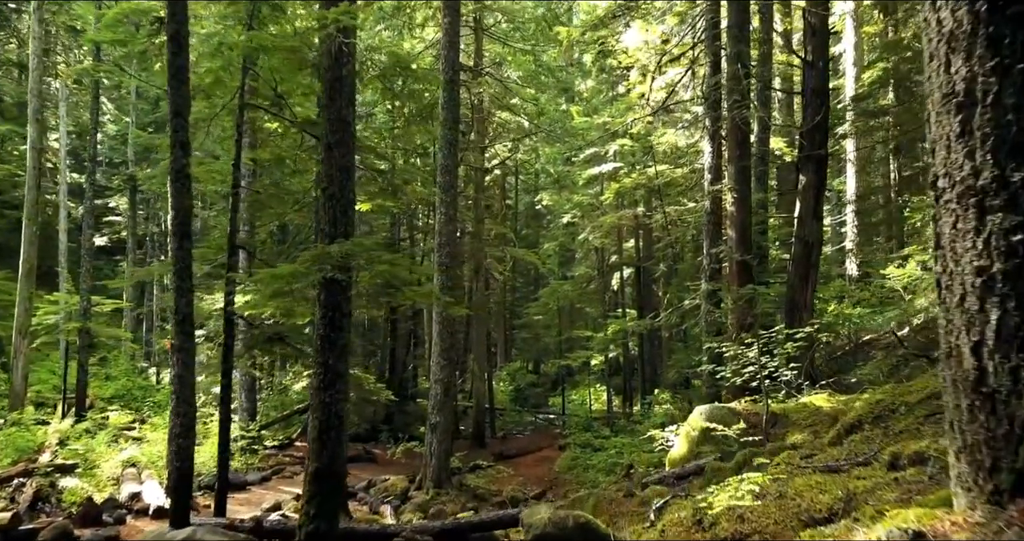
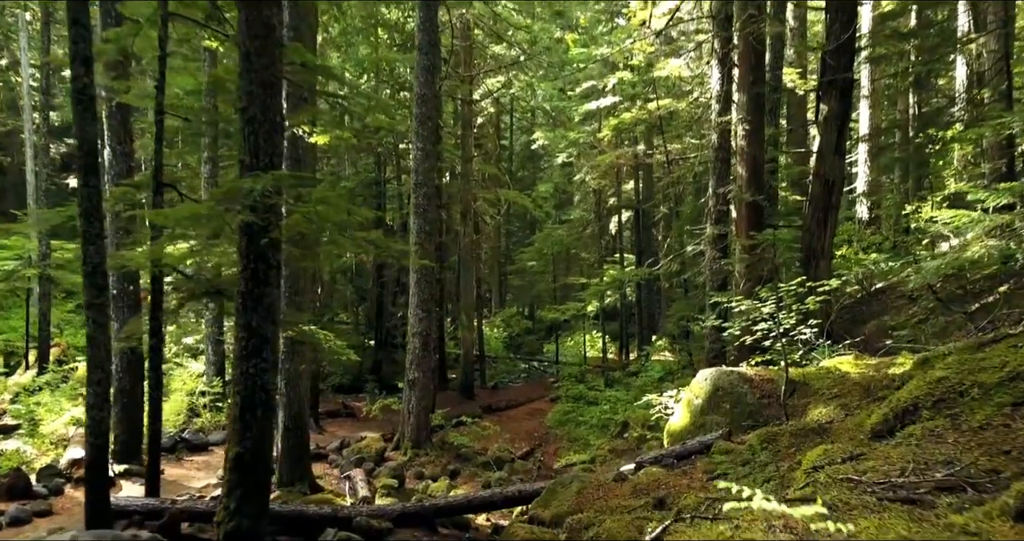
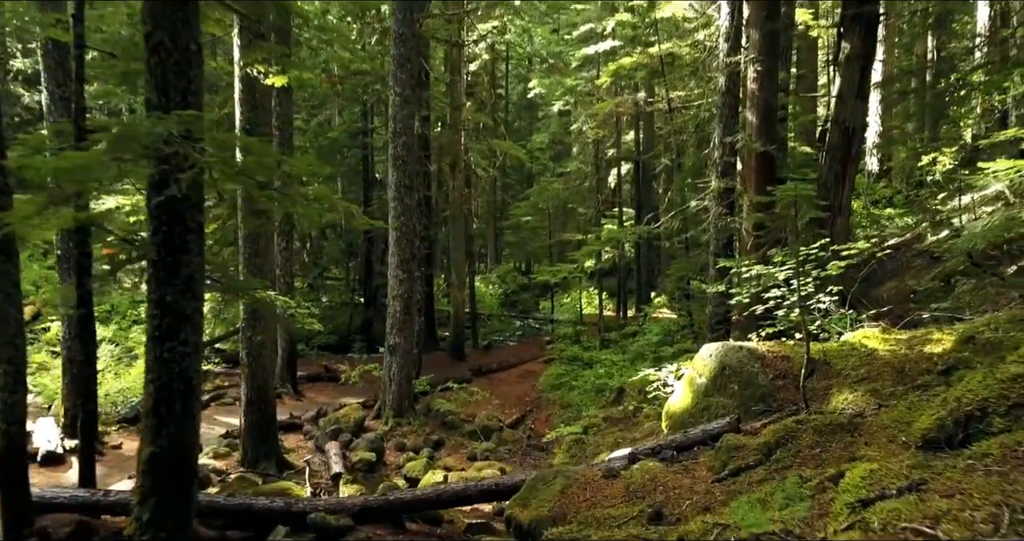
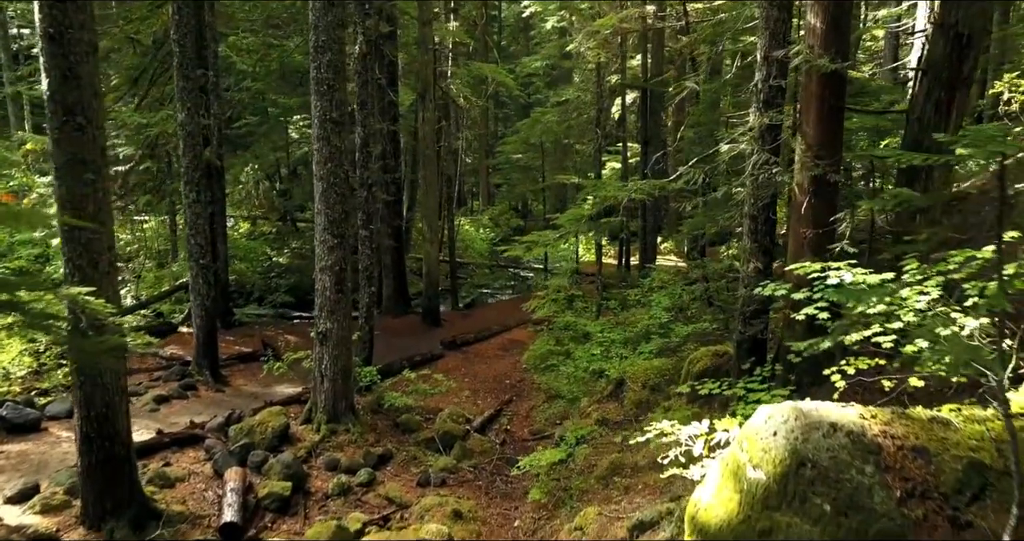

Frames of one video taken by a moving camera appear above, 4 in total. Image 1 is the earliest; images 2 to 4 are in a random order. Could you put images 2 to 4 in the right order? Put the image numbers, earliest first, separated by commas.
2, 3, 4
